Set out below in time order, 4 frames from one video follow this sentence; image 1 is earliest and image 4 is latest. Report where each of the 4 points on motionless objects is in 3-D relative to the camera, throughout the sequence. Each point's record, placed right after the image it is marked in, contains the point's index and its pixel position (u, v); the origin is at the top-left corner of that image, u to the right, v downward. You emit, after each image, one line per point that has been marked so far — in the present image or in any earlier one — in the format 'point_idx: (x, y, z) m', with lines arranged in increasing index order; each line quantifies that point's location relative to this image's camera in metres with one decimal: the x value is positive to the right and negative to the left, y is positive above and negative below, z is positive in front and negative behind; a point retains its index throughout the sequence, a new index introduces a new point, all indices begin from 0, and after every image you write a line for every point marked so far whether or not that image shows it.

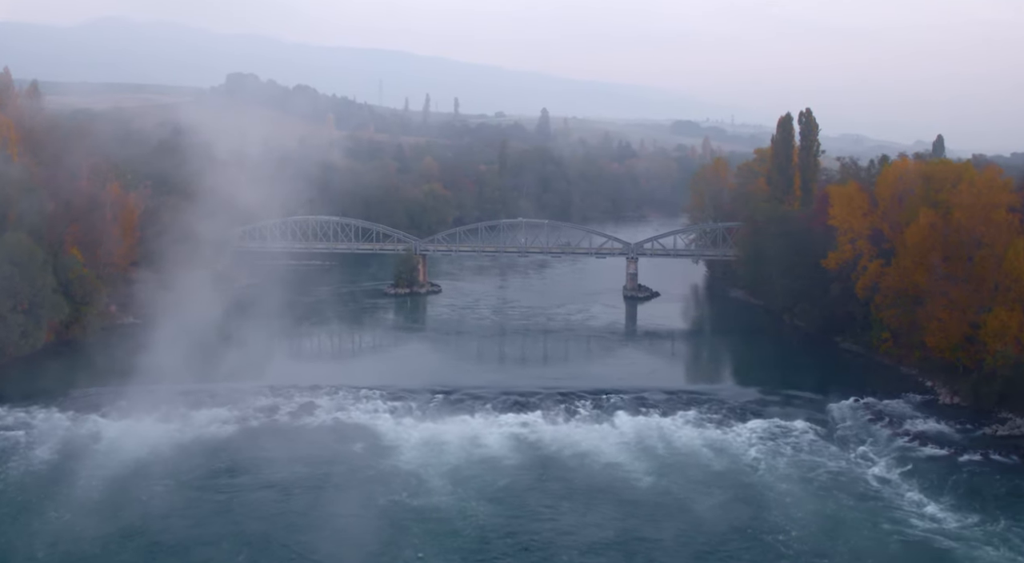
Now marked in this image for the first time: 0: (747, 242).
0: (+4.8, +0.8, +19.8) m
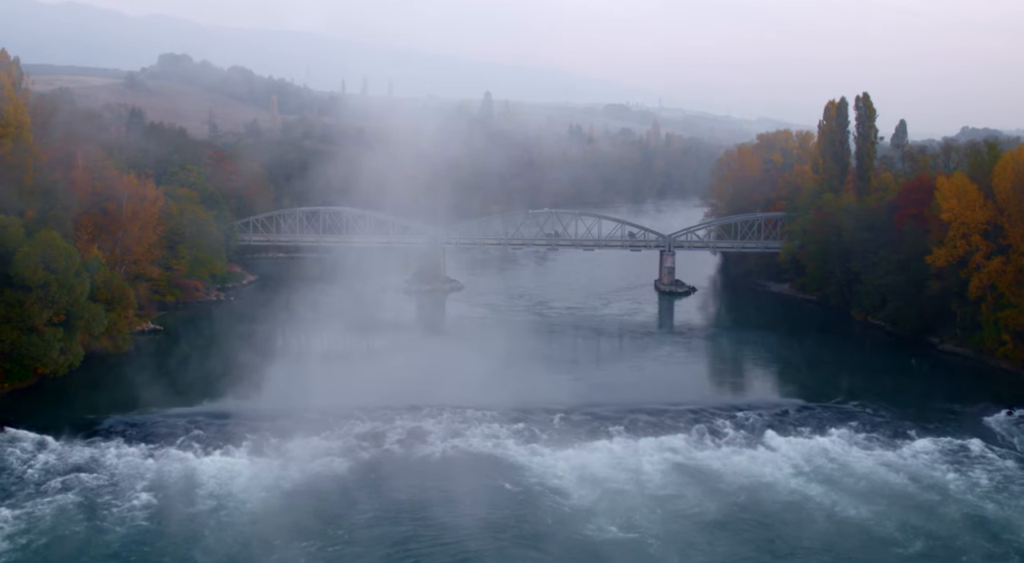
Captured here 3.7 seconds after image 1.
0: (+5.7, +0.9, +18.8) m
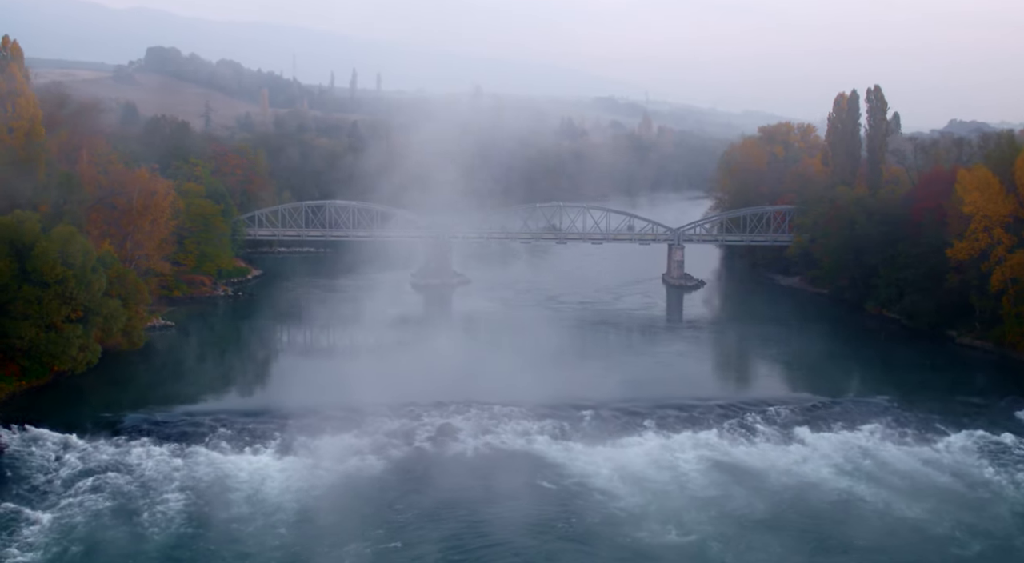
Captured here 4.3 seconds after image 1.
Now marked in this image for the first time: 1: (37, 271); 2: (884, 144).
0: (+5.9, +1.1, +18.7) m
1: (-5.3, +0.1, +10.9) m
2: (+7.2, +2.6, +18.7) m
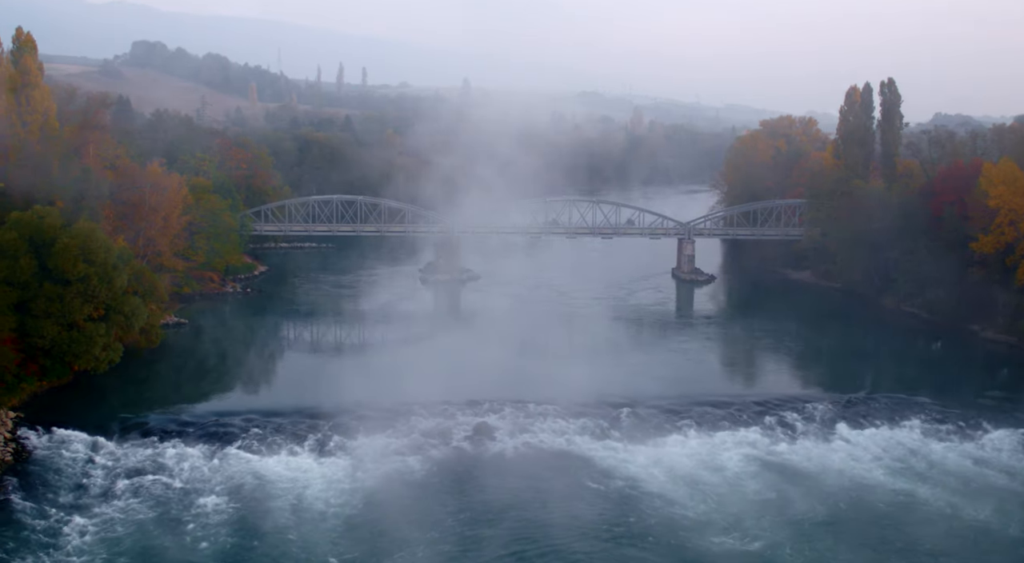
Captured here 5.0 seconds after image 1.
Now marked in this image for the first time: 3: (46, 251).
0: (+6.1, +1.2, +18.6) m
1: (-5.0, +0.1, +10.6) m
2: (+7.4, +2.8, +18.6) m
3: (-5.2, +0.3, +10.7) m
